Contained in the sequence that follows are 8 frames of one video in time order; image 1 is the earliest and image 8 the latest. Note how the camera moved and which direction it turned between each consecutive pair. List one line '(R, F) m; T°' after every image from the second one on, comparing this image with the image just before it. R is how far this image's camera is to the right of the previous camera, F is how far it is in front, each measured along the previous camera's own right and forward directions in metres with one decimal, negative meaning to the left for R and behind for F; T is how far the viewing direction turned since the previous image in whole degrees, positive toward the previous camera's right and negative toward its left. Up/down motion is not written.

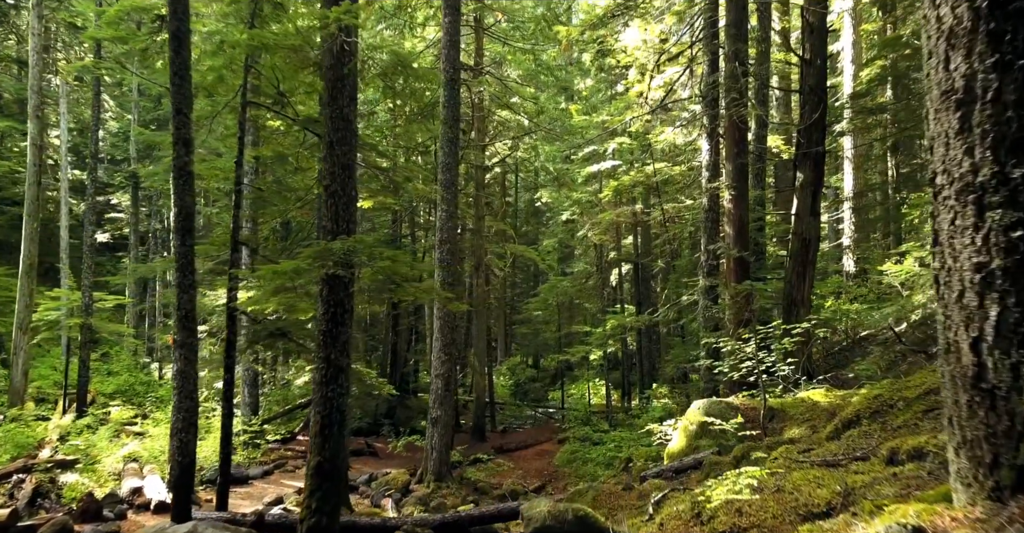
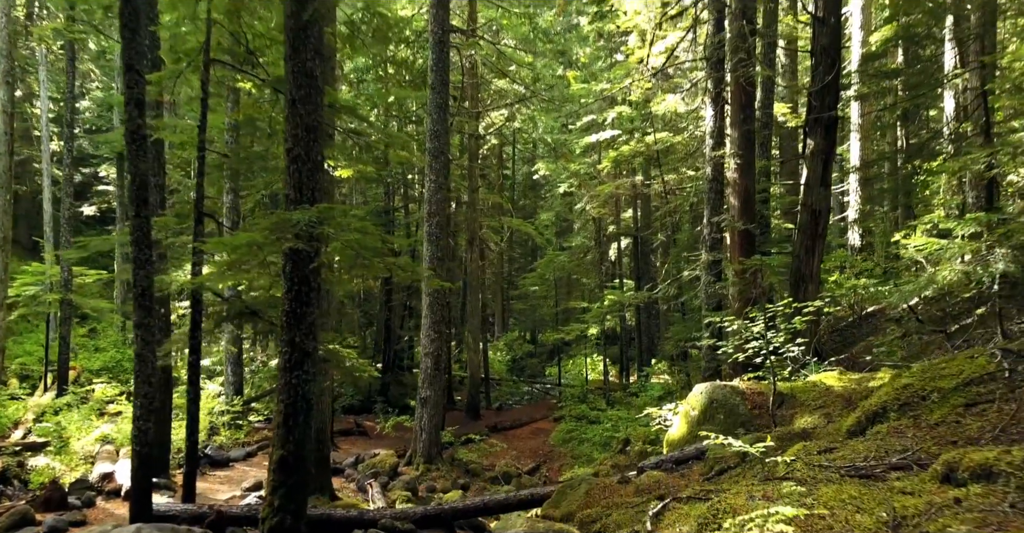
(+0.1, +0.8) m; 0°
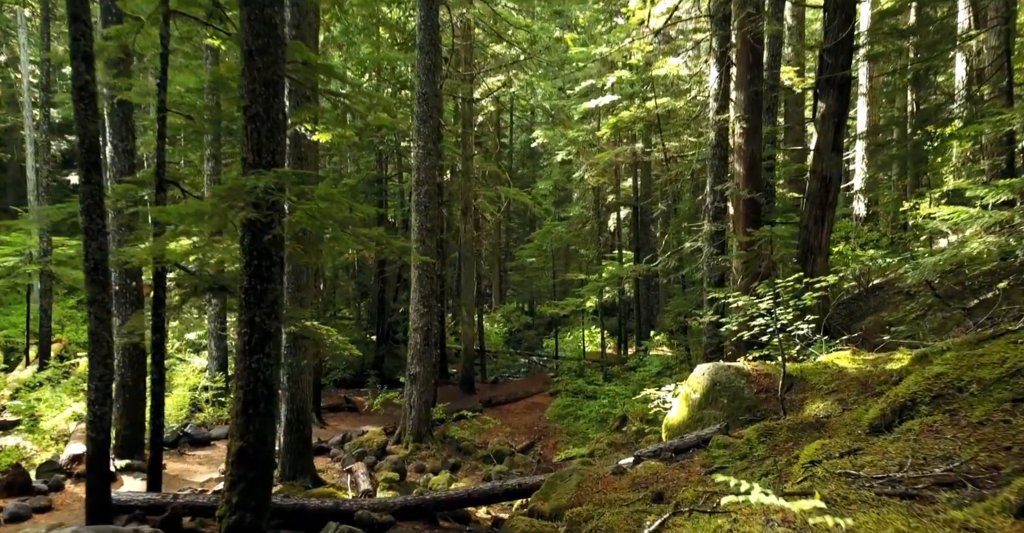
(+0.1, +0.8) m; 0°
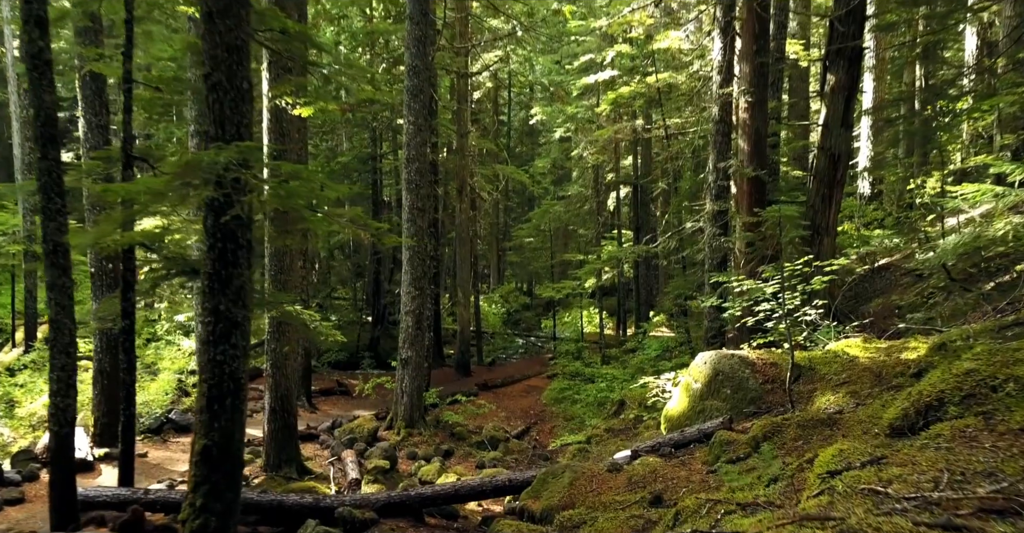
(+0.1, +0.5) m; 0°
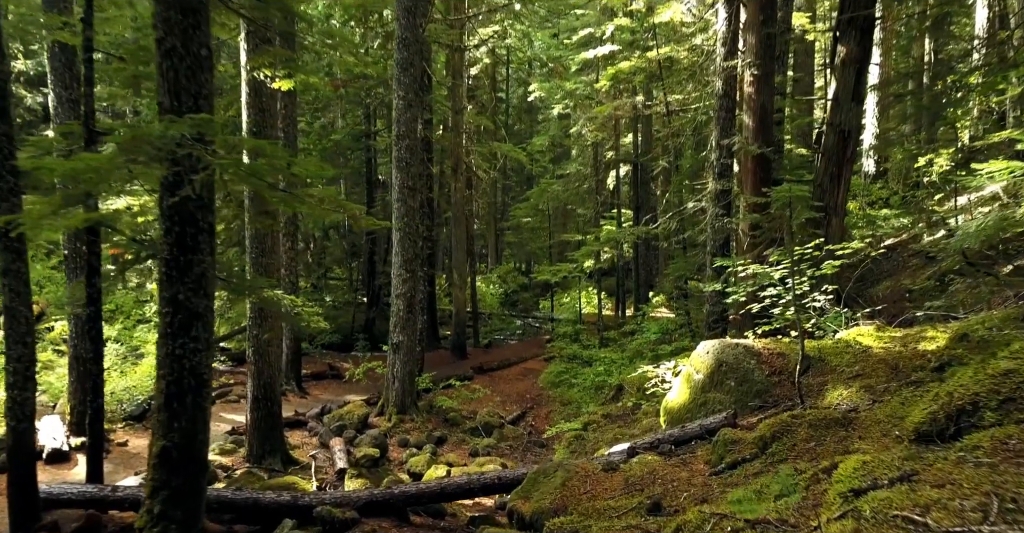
(+0.1, +0.5) m; 0°
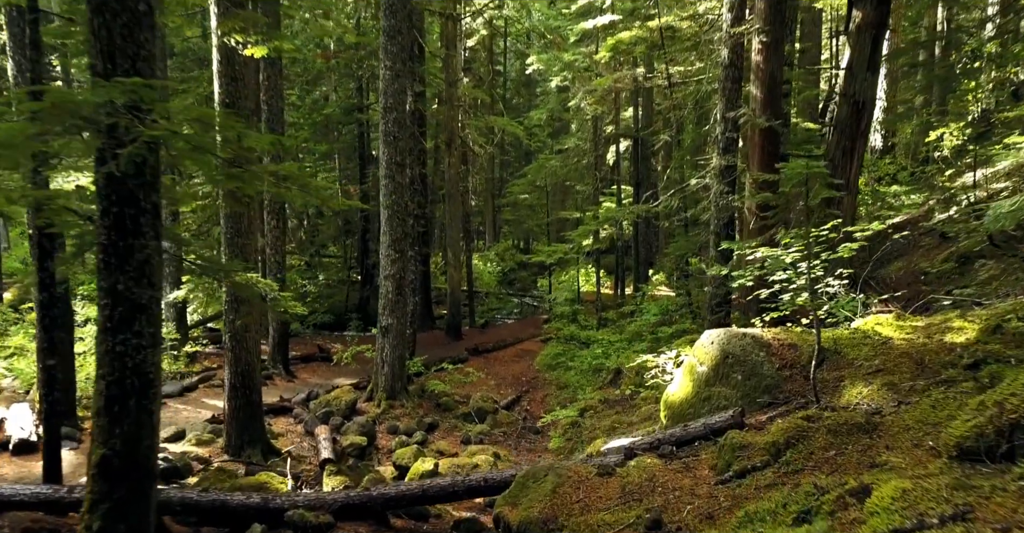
(+0.1, +0.7) m; 0°
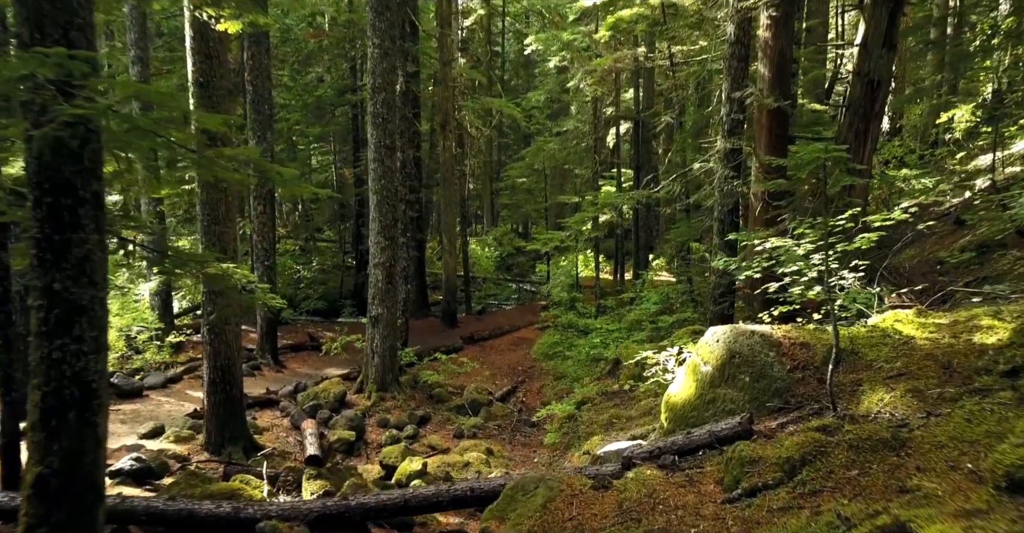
(+0.1, +0.6) m; 0°
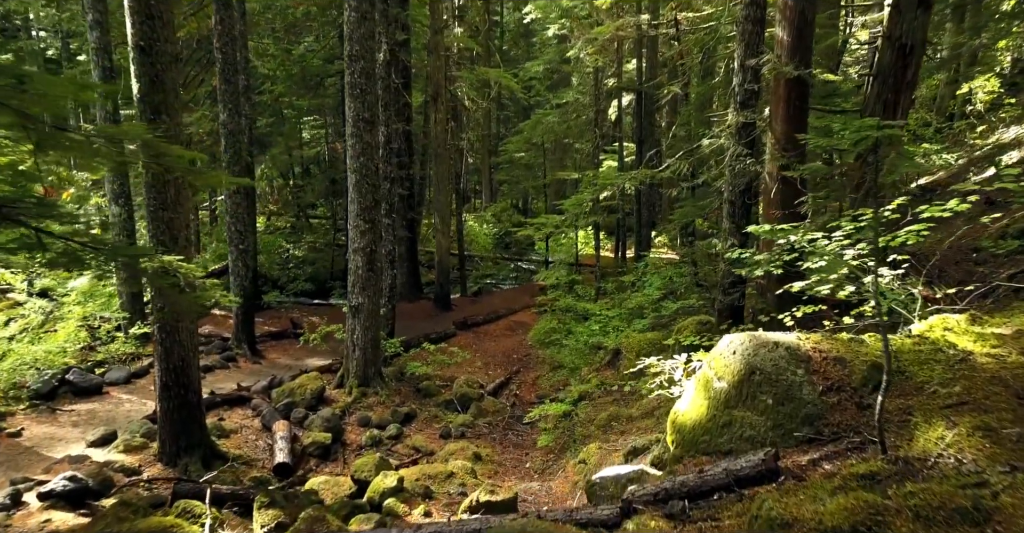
(+0.2, +1.1) m; 0°
